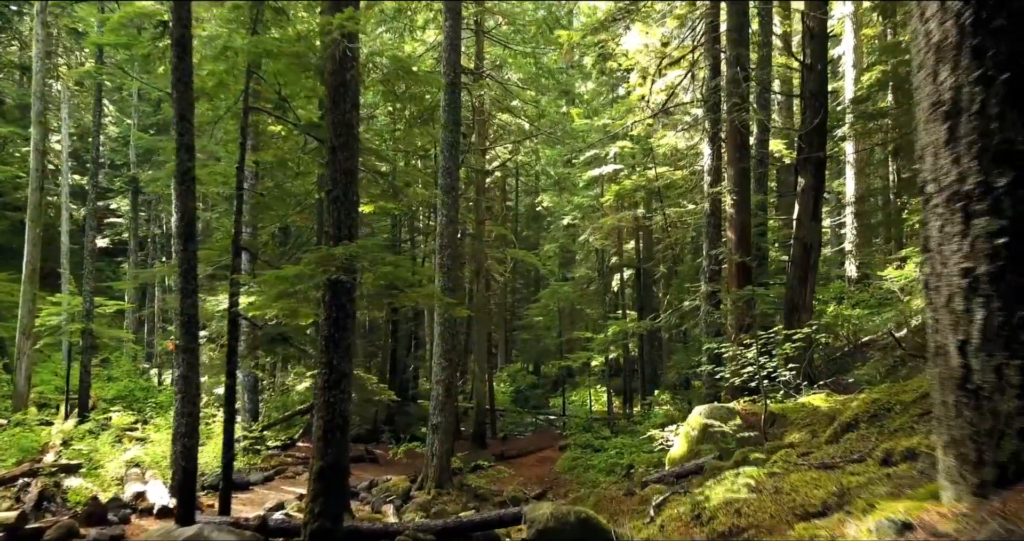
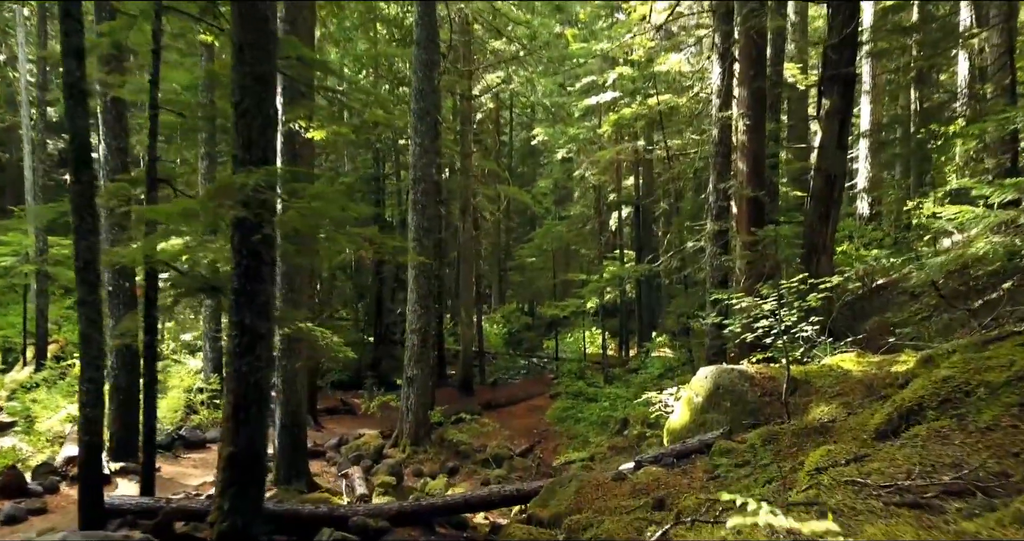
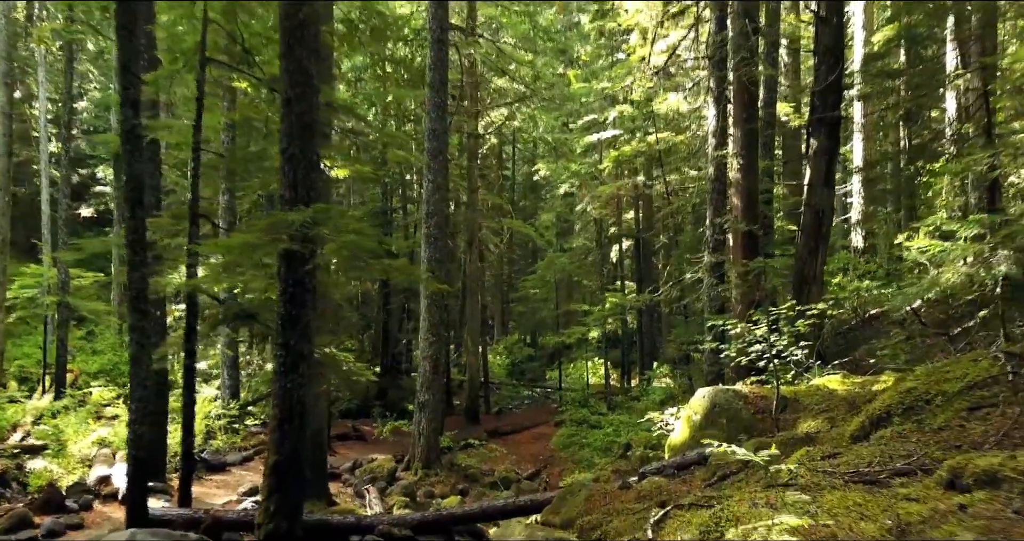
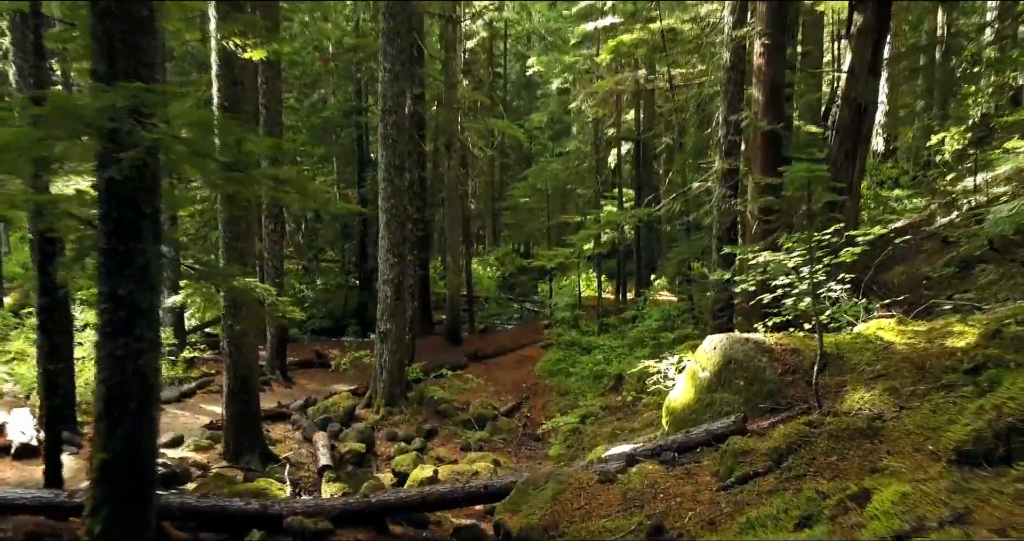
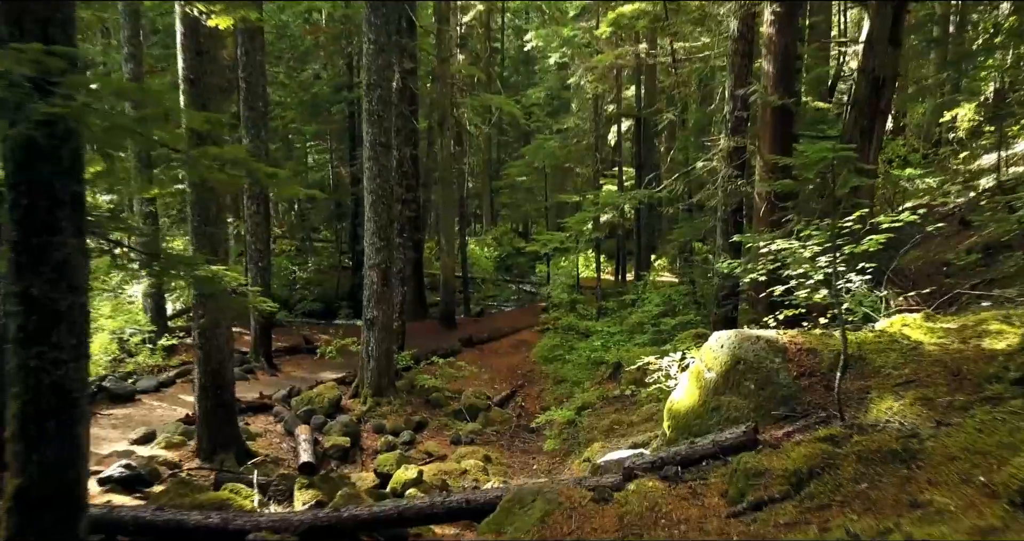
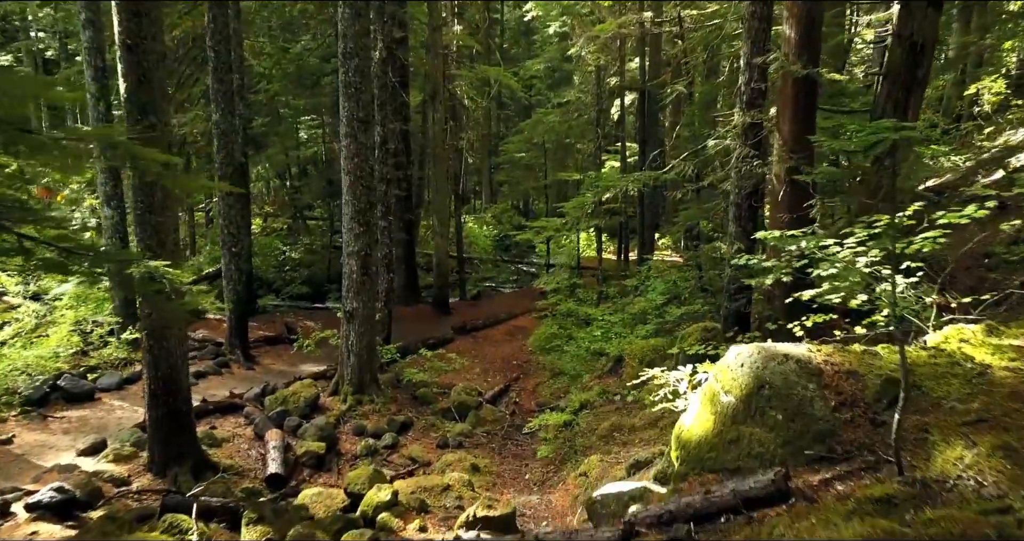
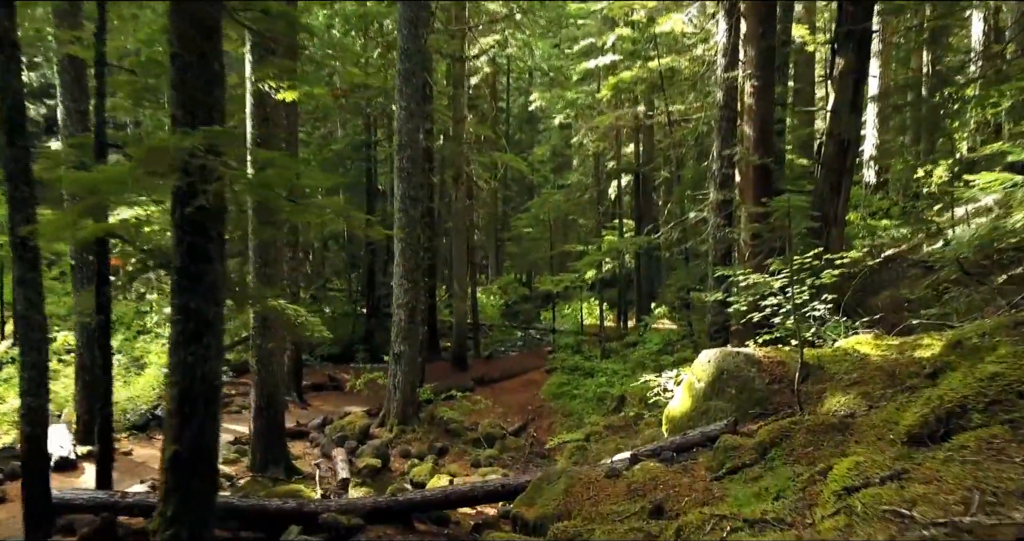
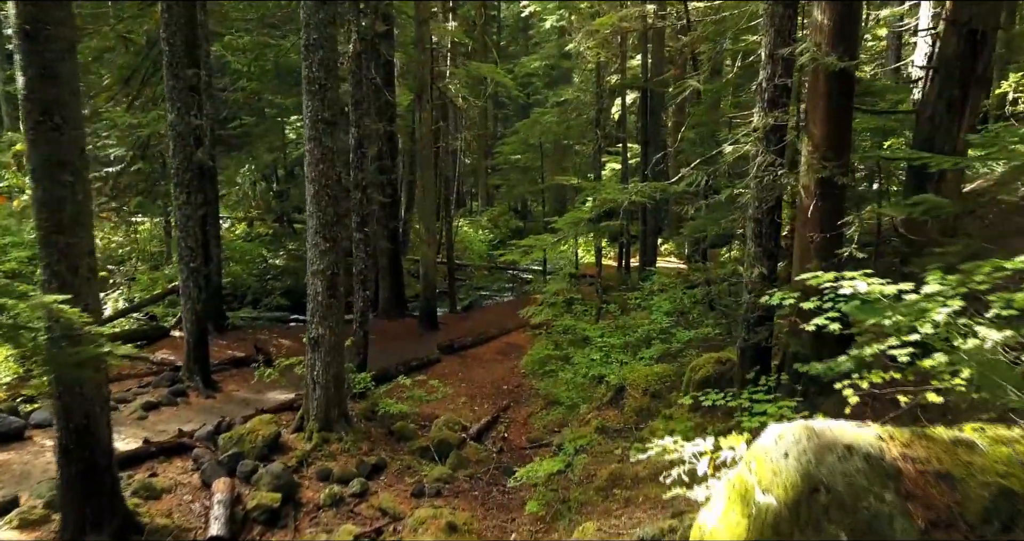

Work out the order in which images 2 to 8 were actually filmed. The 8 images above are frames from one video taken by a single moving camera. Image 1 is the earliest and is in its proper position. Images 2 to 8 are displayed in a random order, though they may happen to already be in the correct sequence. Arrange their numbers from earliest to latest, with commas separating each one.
3, 2, 7, 4, 5, 6, 8
